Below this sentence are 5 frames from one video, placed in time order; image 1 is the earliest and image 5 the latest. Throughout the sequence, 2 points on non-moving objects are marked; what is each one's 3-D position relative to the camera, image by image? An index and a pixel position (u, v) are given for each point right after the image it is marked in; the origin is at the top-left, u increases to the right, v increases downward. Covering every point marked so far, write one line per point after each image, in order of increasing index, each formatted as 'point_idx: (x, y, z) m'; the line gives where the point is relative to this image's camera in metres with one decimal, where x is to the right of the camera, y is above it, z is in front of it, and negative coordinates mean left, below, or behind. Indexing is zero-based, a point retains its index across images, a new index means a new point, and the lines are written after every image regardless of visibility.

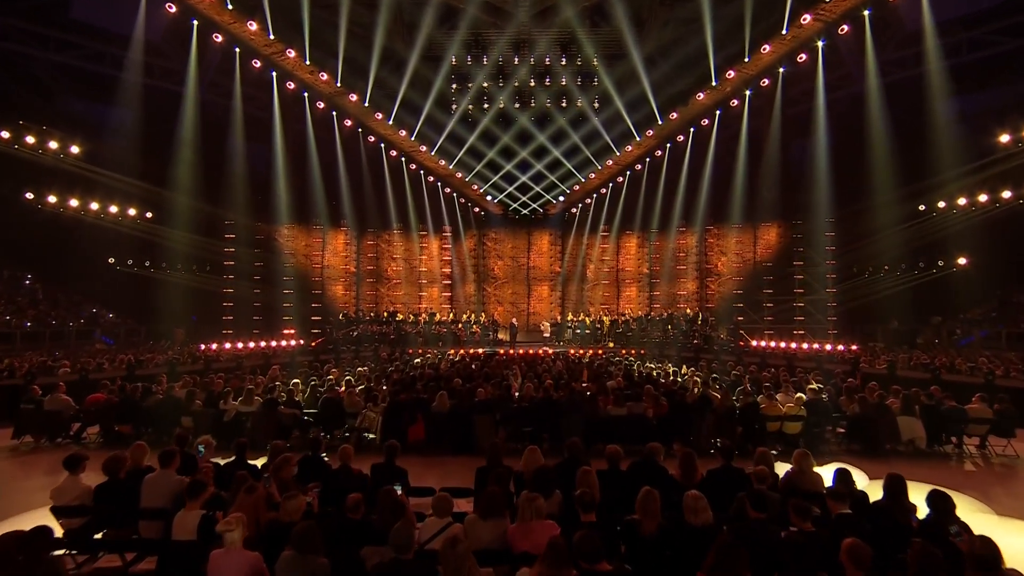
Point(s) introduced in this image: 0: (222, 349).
0: (-10.1, -2.1, +19.6) m
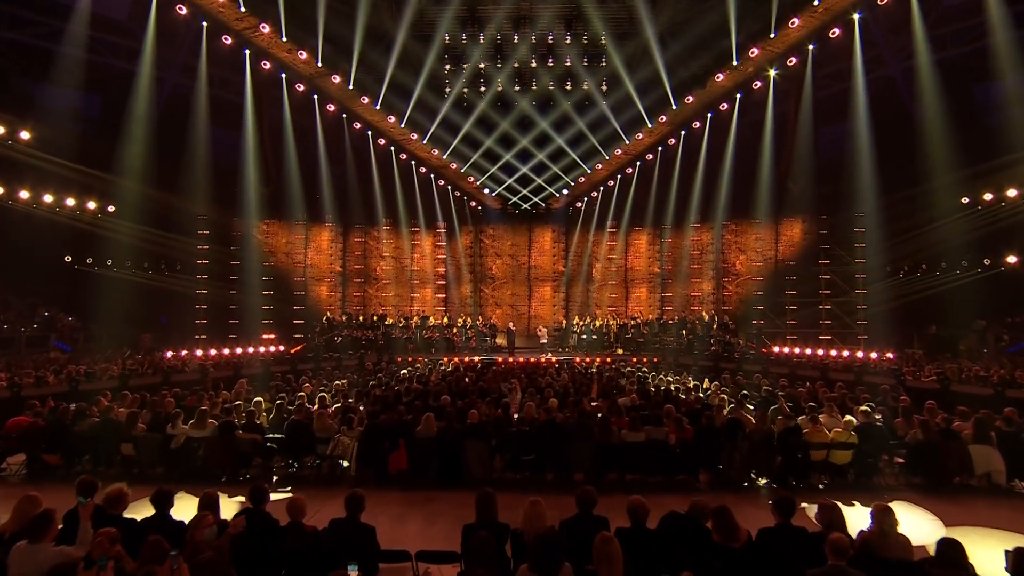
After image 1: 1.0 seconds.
0: (-10.2, -2.2, +17.7) m
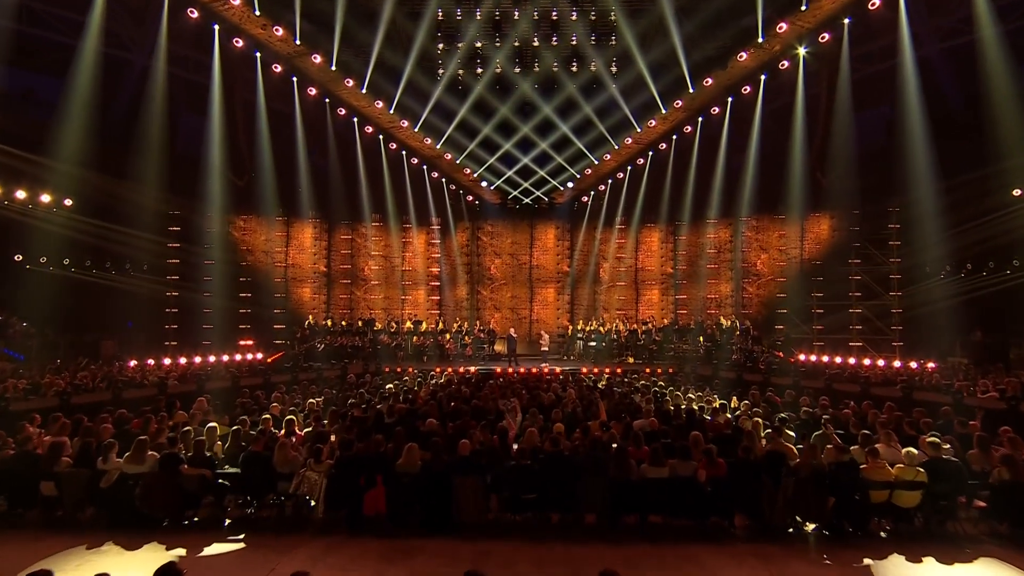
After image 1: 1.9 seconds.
0: (-10.2, -2.2, +15.9) m
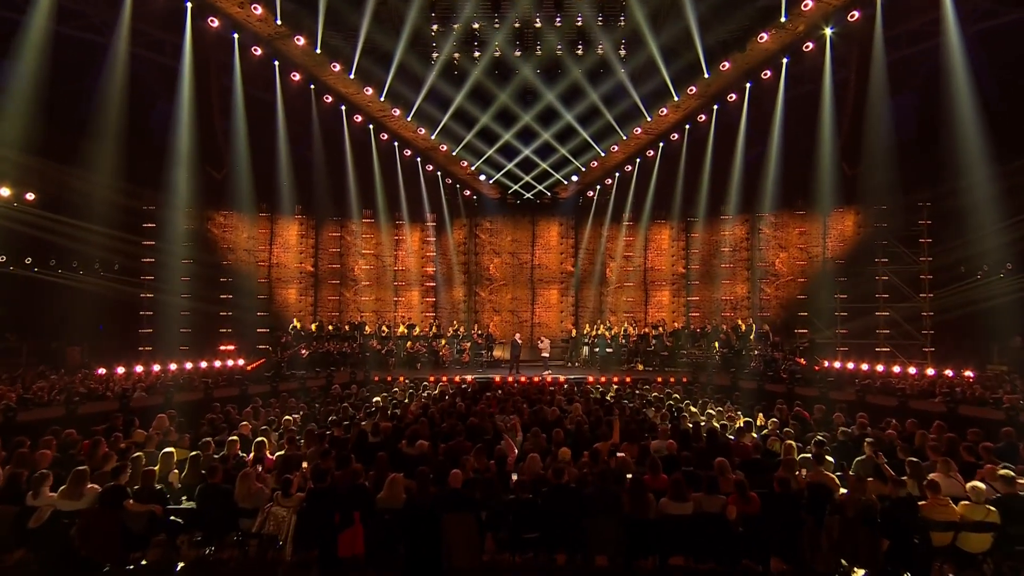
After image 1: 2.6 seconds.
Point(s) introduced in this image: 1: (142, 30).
0: (-10.2, -2.3, +14.7) m
1: (-10.5, +7.5, +16.8) m
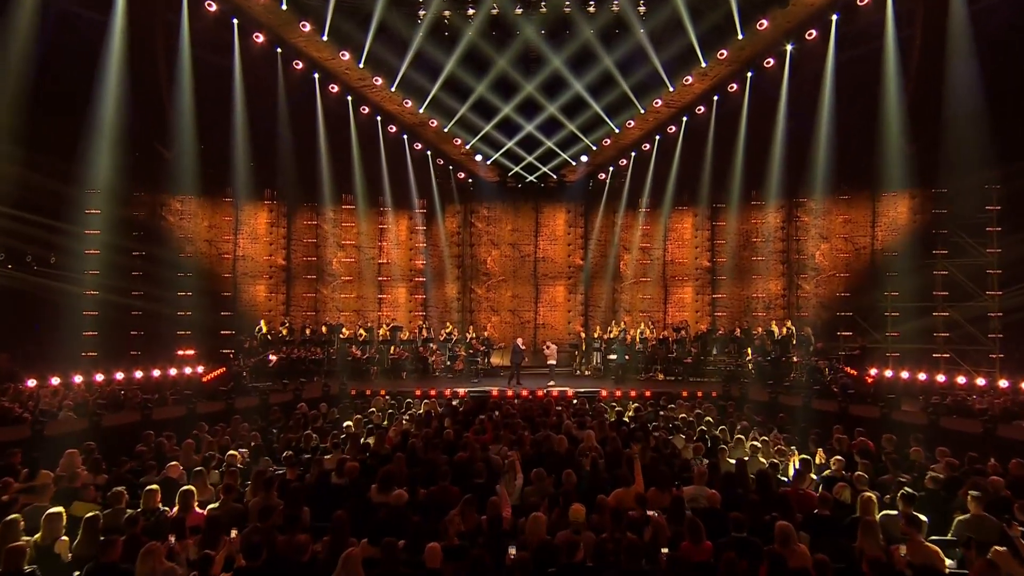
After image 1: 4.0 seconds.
0: (-10.2, -2.3, +12.6) m
1: (-10.5, +7.6, +14.4) m
